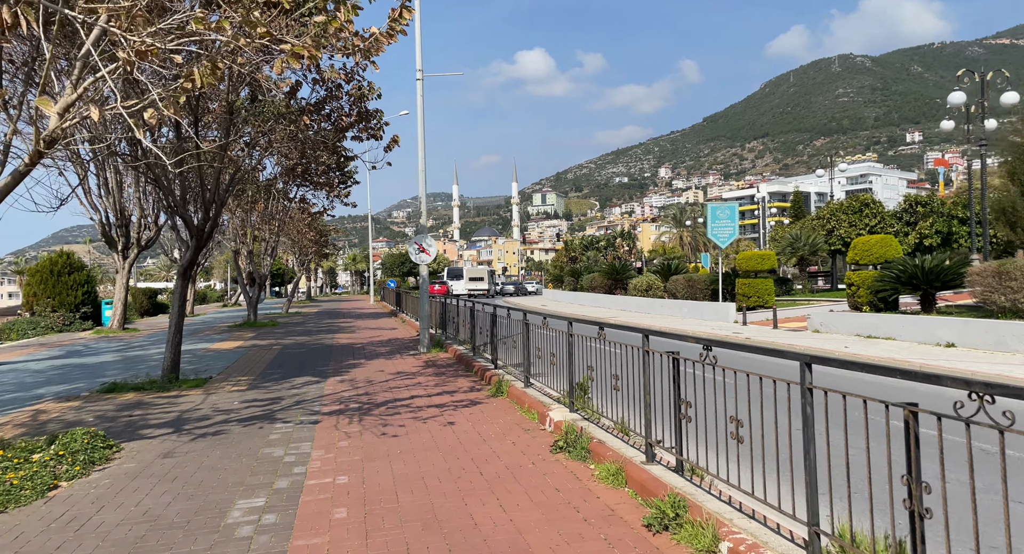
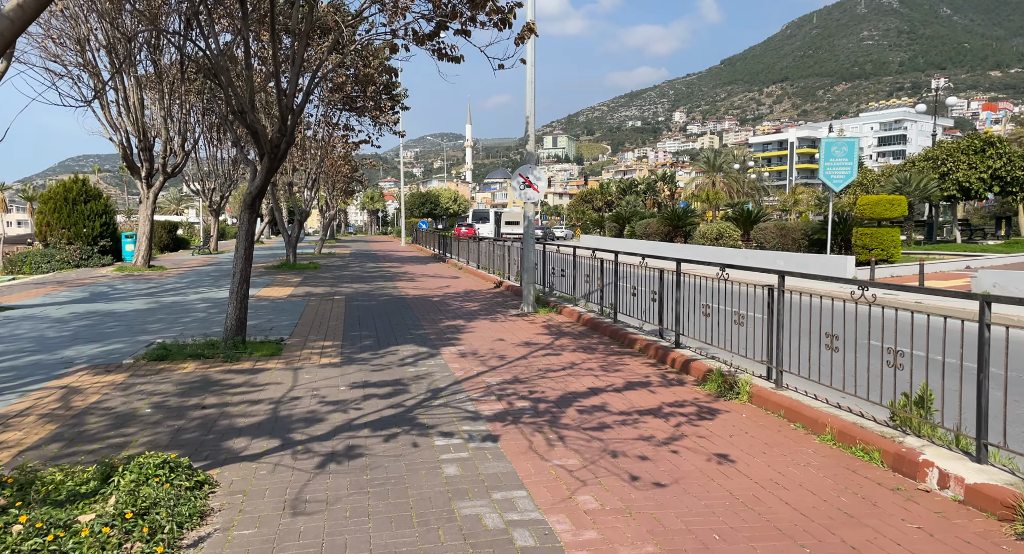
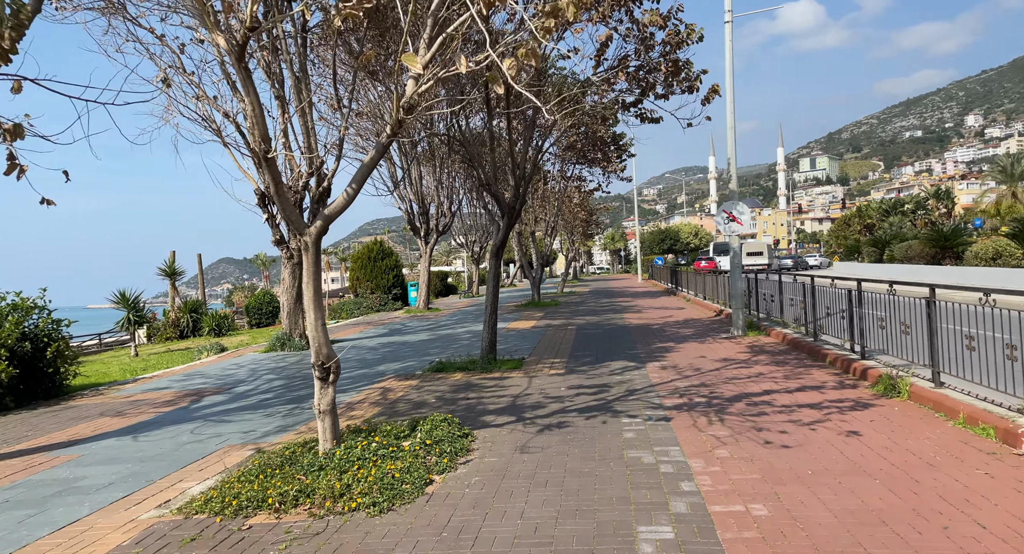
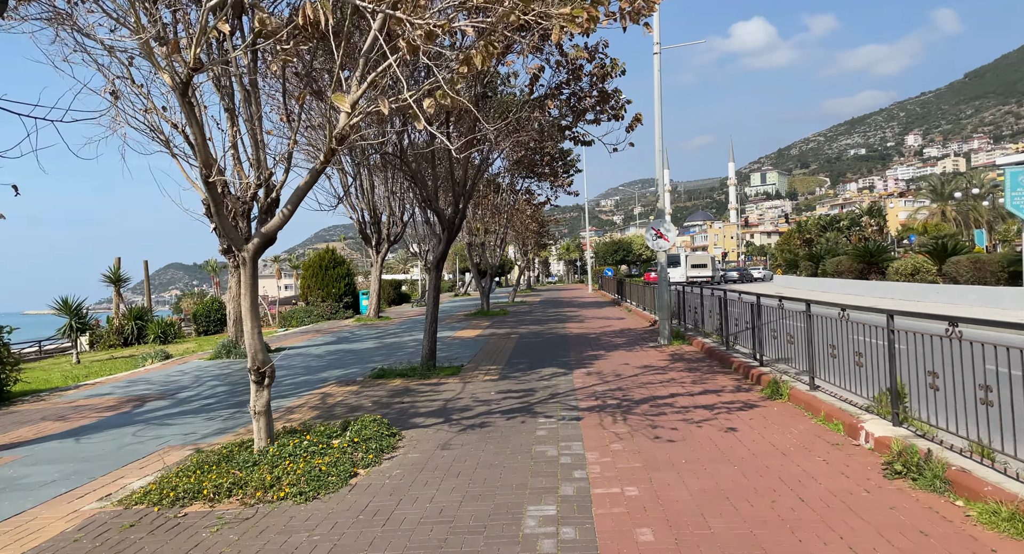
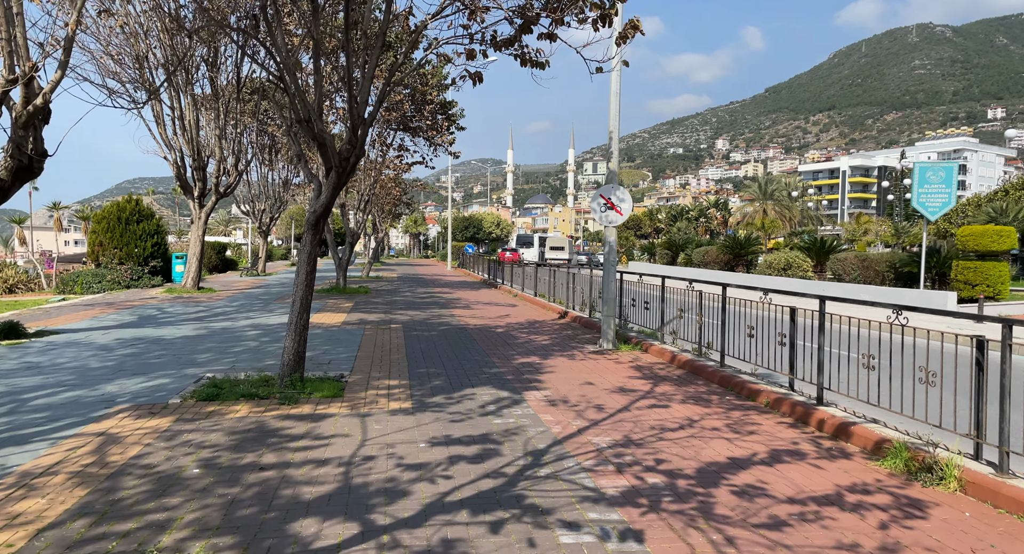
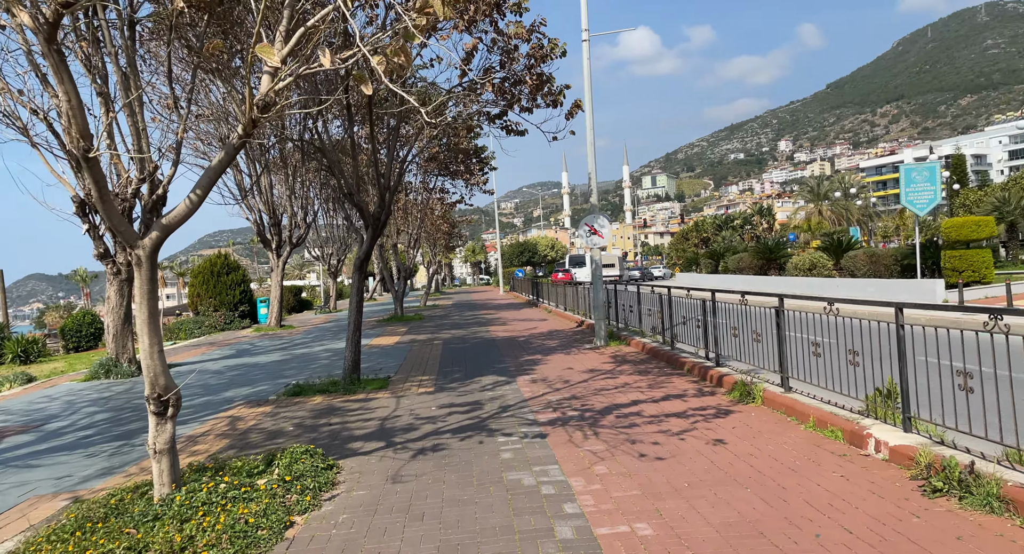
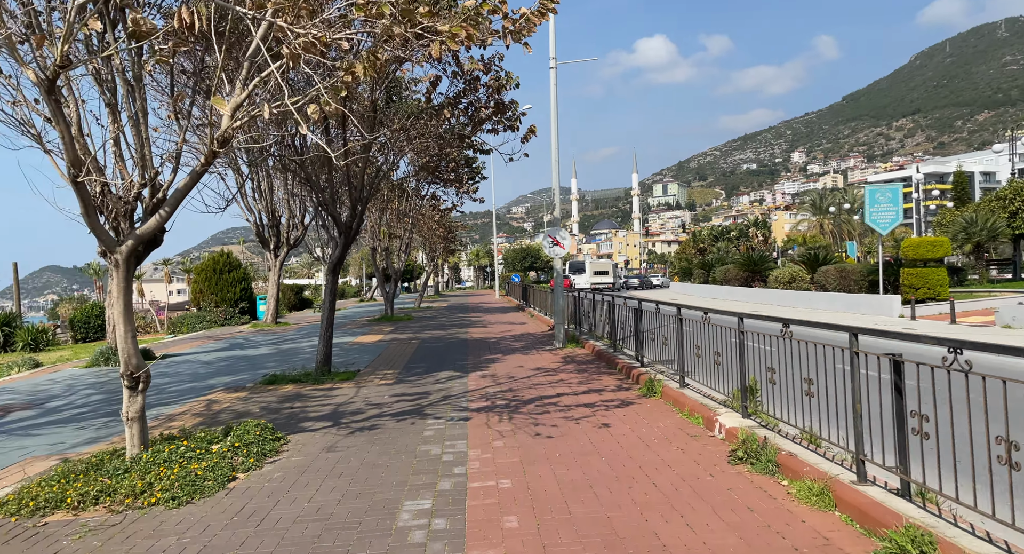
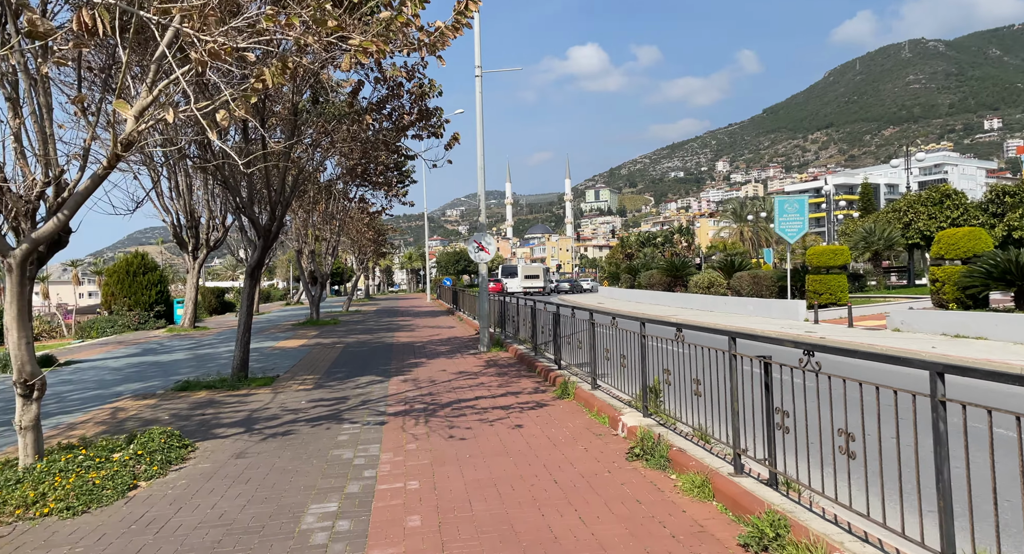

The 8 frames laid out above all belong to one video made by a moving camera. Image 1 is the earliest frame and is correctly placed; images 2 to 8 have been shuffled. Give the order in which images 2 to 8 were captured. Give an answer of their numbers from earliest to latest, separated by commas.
8, 7, 4, 3, 6, 2, 5
